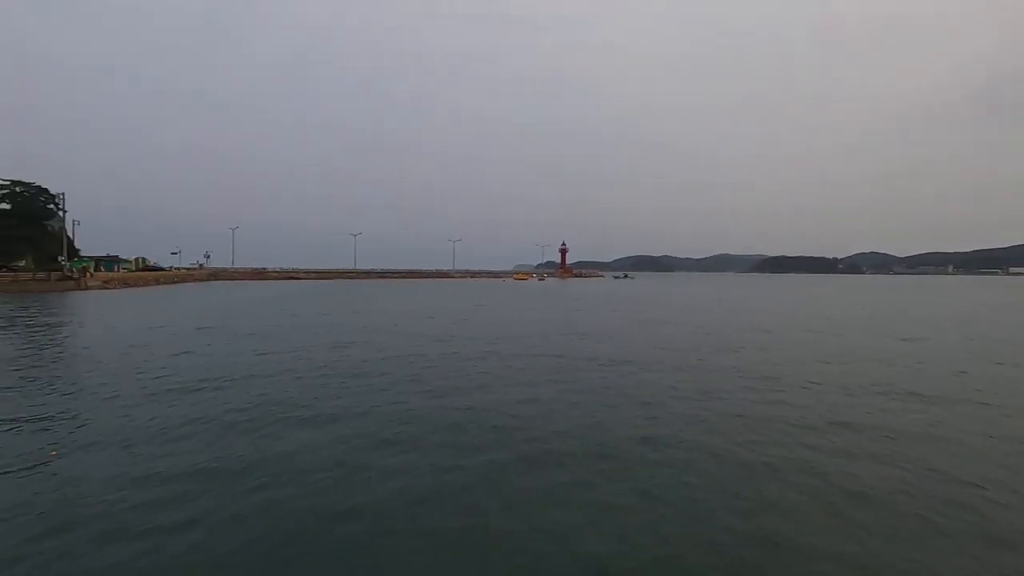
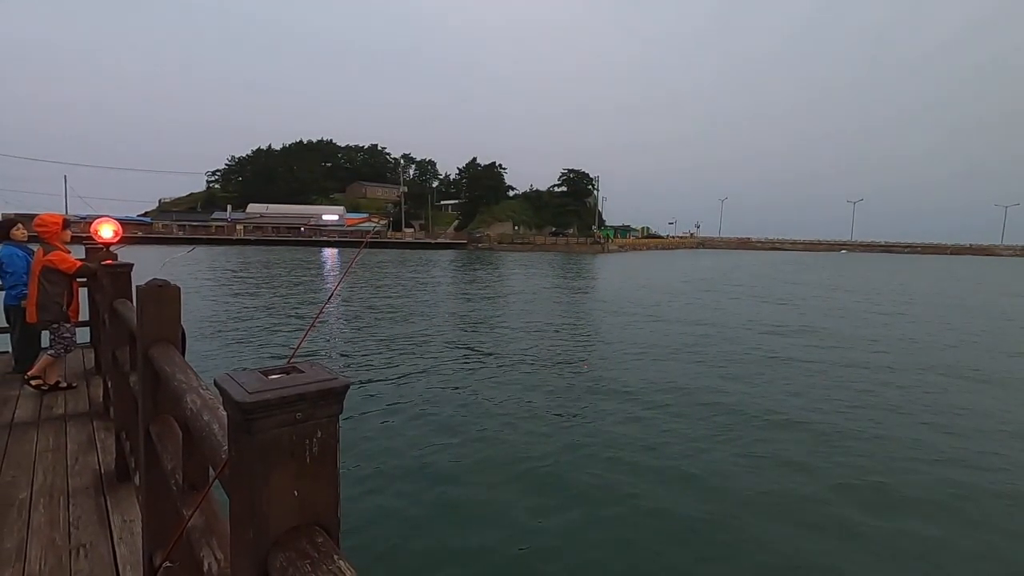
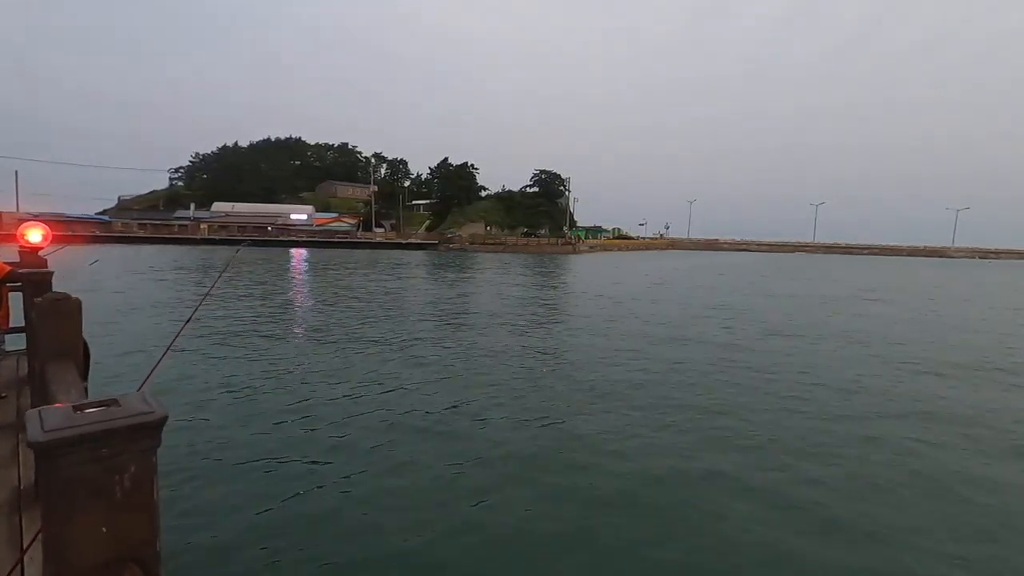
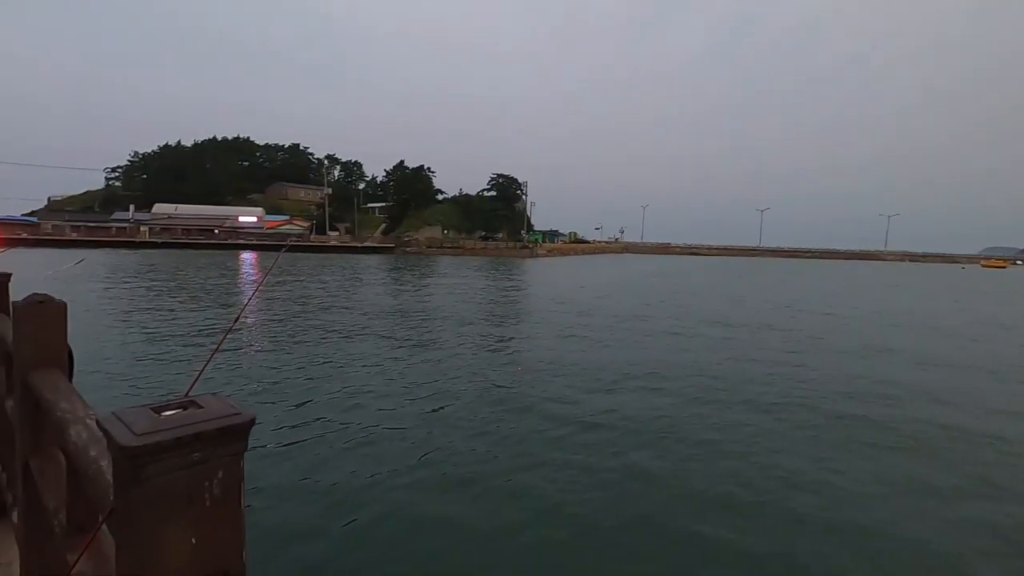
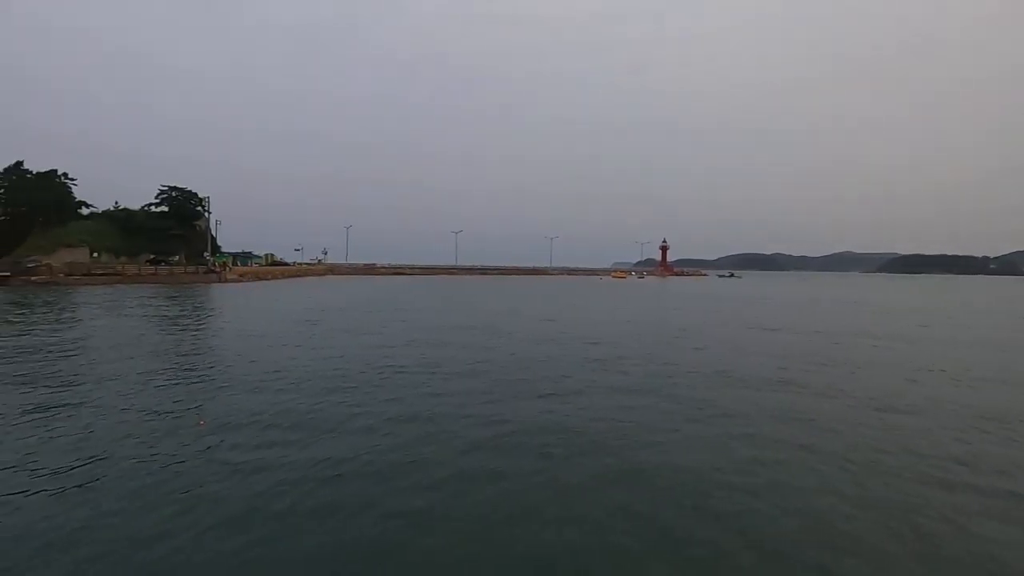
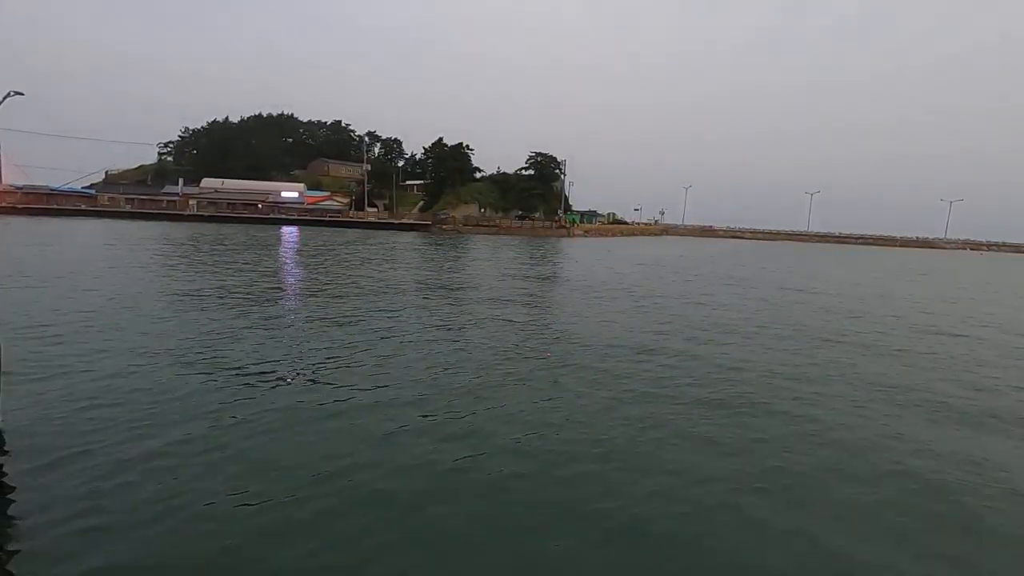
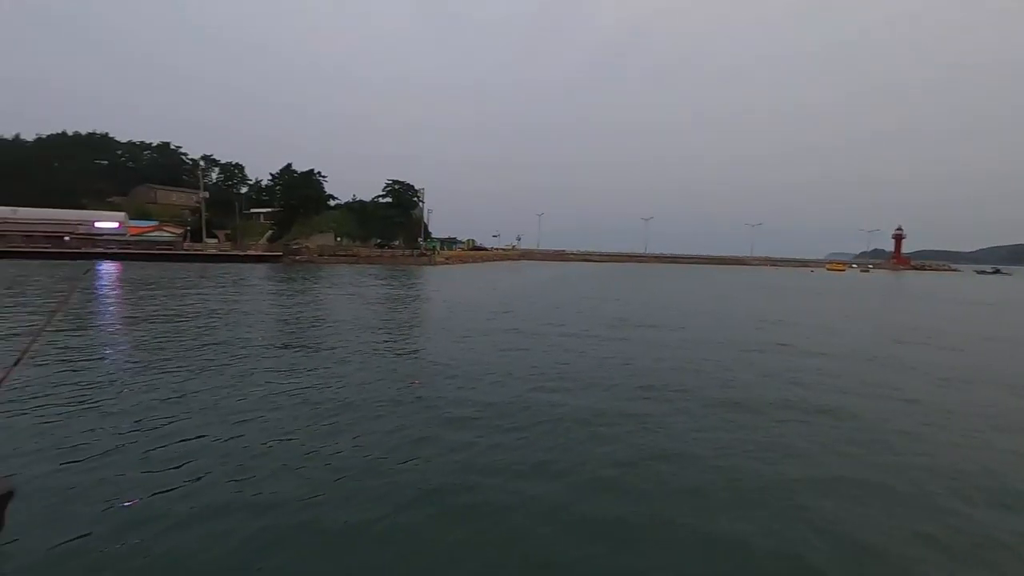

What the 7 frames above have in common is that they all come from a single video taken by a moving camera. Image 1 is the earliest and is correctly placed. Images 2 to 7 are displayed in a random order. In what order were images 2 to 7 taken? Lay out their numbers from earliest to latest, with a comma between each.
5, 7, 4, 2, 3, 6
